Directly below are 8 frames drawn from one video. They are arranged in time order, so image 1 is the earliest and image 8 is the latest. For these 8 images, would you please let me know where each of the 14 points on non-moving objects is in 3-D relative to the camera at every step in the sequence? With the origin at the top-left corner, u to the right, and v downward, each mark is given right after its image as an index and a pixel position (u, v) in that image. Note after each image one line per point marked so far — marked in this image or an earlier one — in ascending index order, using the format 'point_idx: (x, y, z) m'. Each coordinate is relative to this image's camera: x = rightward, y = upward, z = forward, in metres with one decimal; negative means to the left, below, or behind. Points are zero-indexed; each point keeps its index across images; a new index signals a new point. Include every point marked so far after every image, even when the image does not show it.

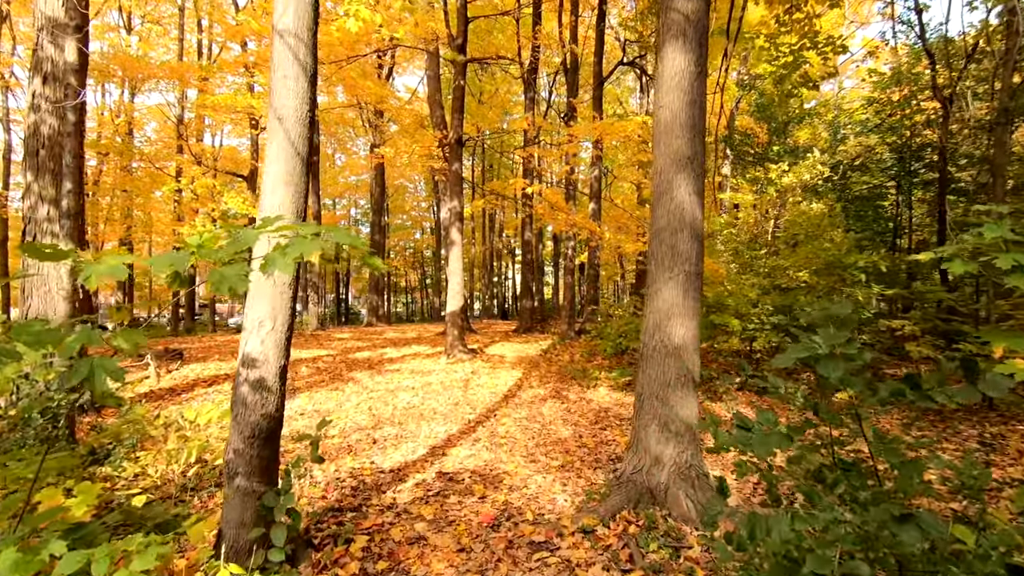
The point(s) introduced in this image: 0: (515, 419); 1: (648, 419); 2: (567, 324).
0: (0.0, -1.7, +6.1) m
1: (+1.0, -1.0, +3.4) m
2: (+1.5, -1.0, +12.9) m
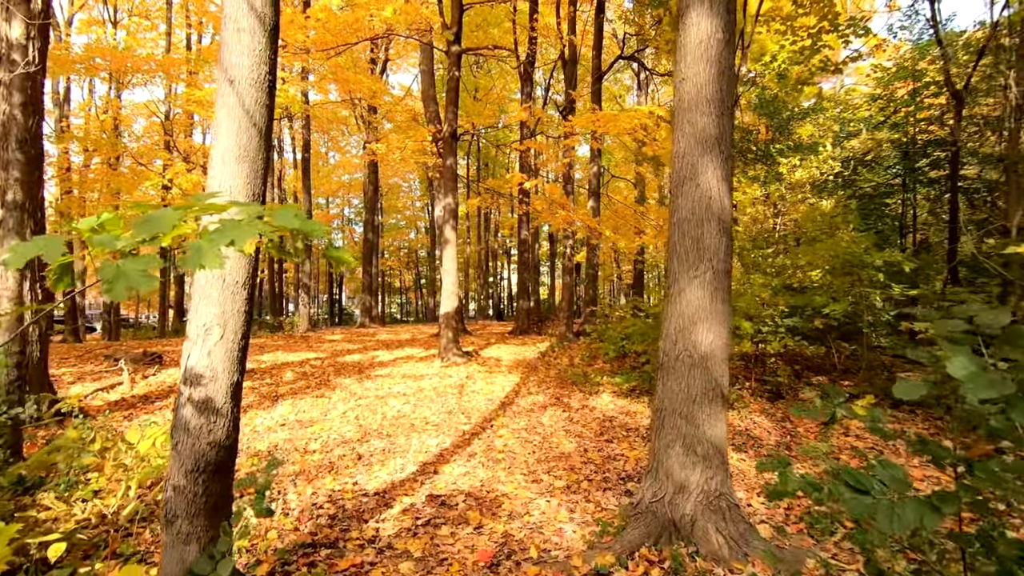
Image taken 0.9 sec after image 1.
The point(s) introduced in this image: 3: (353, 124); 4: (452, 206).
0: (0.0, -1.7, +5.6) m
1: (+1.0, -1.0, +2.9) m
2: (+1.4, -1.0, +12.5) m
3: (-6.5, +6.8, +19.2) m
4: (-1.4, +1.9, +10.7) m
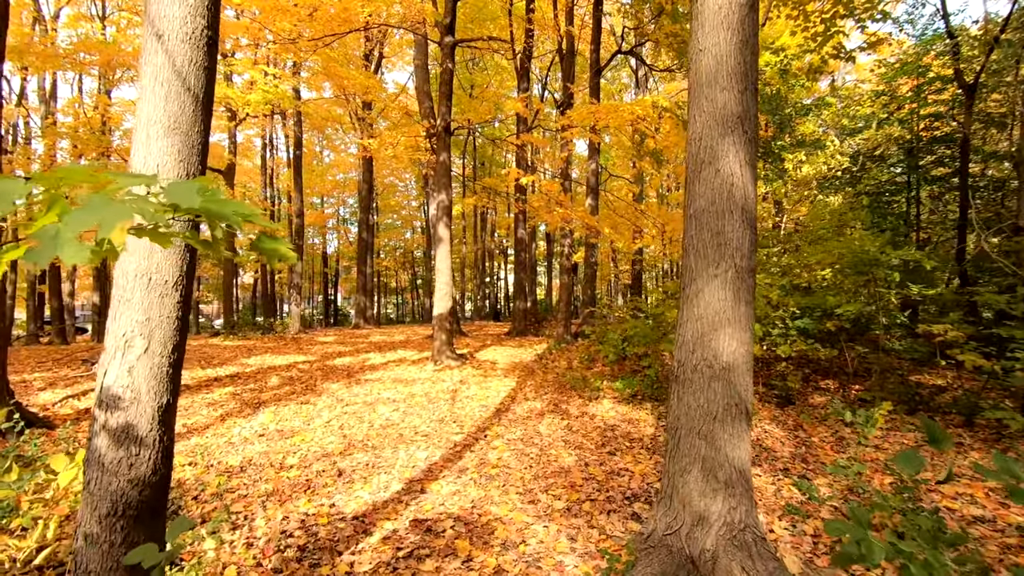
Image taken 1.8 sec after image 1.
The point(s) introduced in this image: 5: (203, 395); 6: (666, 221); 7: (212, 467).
0: (0.0, -1.7, +5.2) m
1: (+0.9, -1.0, +2.5) m
2: (+1.3, -1.0, +12.1) m
3: (-6.7, +6.8, +18.8) m
4: (-1.5, +1.9, +10.3) m
5: (-5.0, -1.7, +7.5) m
6: (+3.6, +1.6, +10.9) m
7: (-2.8, -1.7, +4.3) m
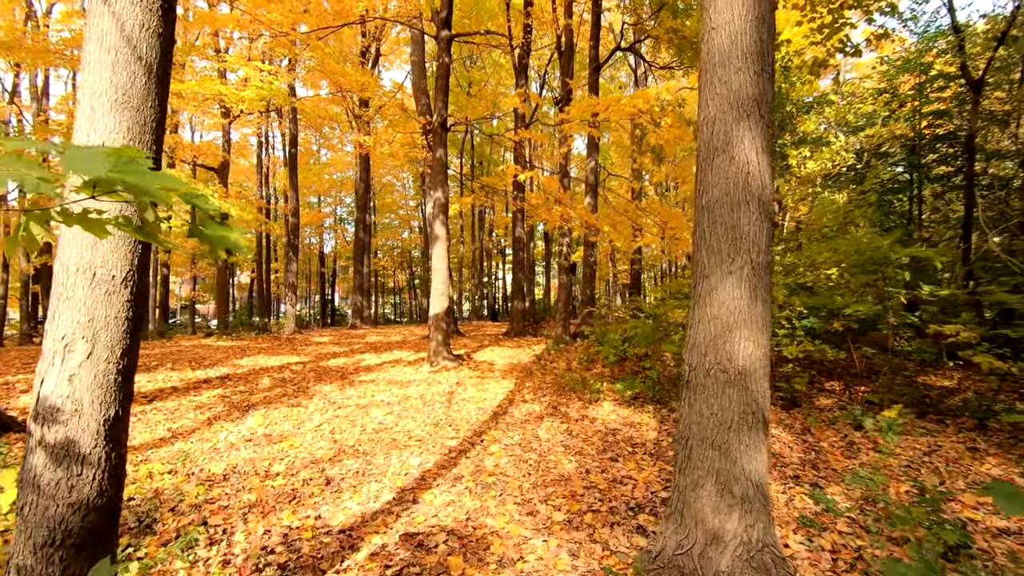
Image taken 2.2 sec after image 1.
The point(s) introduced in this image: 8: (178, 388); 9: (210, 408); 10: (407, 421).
0: (-0.1, -1.7, +5.0) m
1: (+0.9, -1.0, +2.3) m
2: (+1.3, -1.0, +11.9) m
3: (-6.8, +6.8, +18.5) m
4: (-1.5, +1.9, +10.1) m
5: (-5.1, -1.7, +7.3) m
6: (+3.6, +1.6, +10.8) m
7: (-2.8, -1.7, +4.1) m
8: (-5.7, -1.7, +7.9) m
9: (-4.4, -1.8, +6.8) m
10: (-1.4, -1.7, +6.1) m
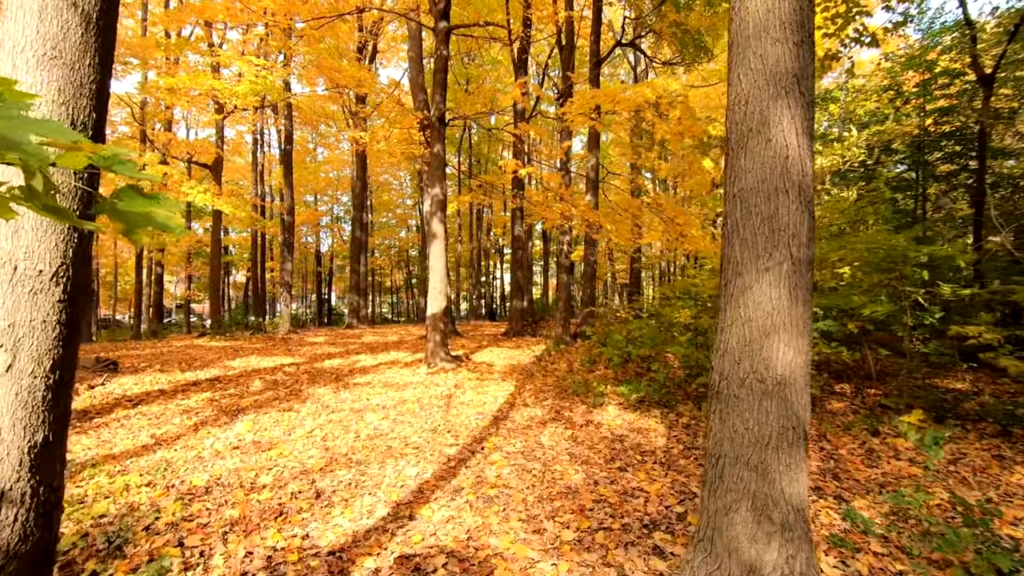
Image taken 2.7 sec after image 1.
0: (-0.1, -1.7, +4.7) m
1: (+1.0, -0.9, +2.1) m
2: (+1.3, -1.0, +11.7) m
3: (-6.8, +6.8, +18.2) m
4: (-1.5, +1.9, +9.8) m
5: (-5.1, -1.7, +7.0) m
6: (+3.6, +1.6, +10.5) m
7: (-2.8, -1.6, +3.8) m
8: (-5.7, -1.7, +7.6) m
9: (-4.4, -1.8, +6.5) m
10: (-1.4, -1.7, +5.8) m
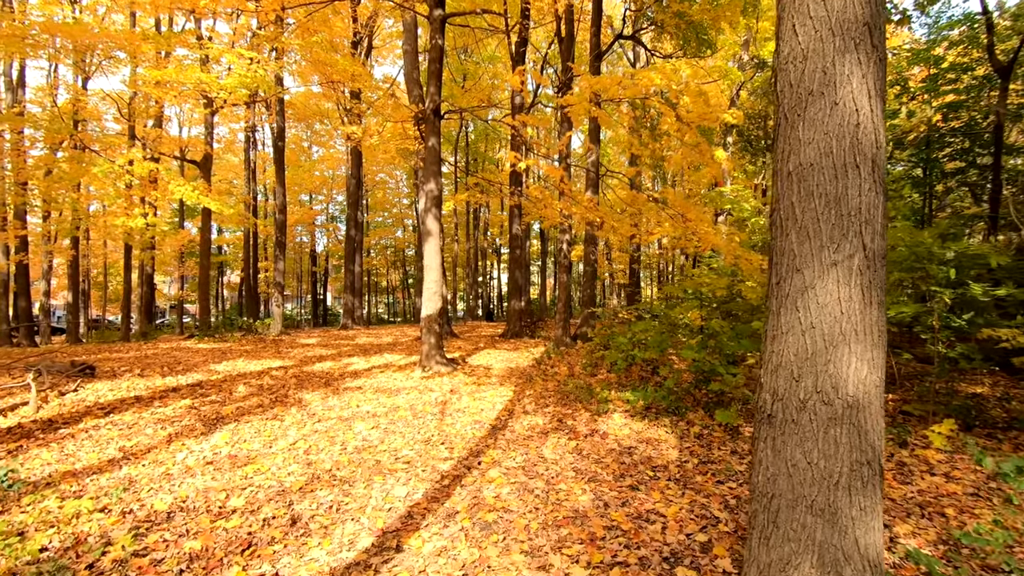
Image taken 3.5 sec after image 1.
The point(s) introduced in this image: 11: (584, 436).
0: (-0.1, -1.7, +4.3) m
1: (+1.0, -0.9, +1.7) m
2: (+1.2, -1.0, +11.3) m
3: (-6.9, +6.8, +17.8) m
4: (-1.5, +1.9, +9.4) m
5: (-5.1, -1.7, +6.6) m
6: (+3.5, +1.6, +10.1) m
7: (-2.8, -1.6, +3.4) m
8: (-5.7, -1.7, +7.1) m
9: (-4.4, -1.8, +6.1) m
10: (-1.4, -1.7, +5.4) m
11: (+0.8, -1.7, +5.4) m
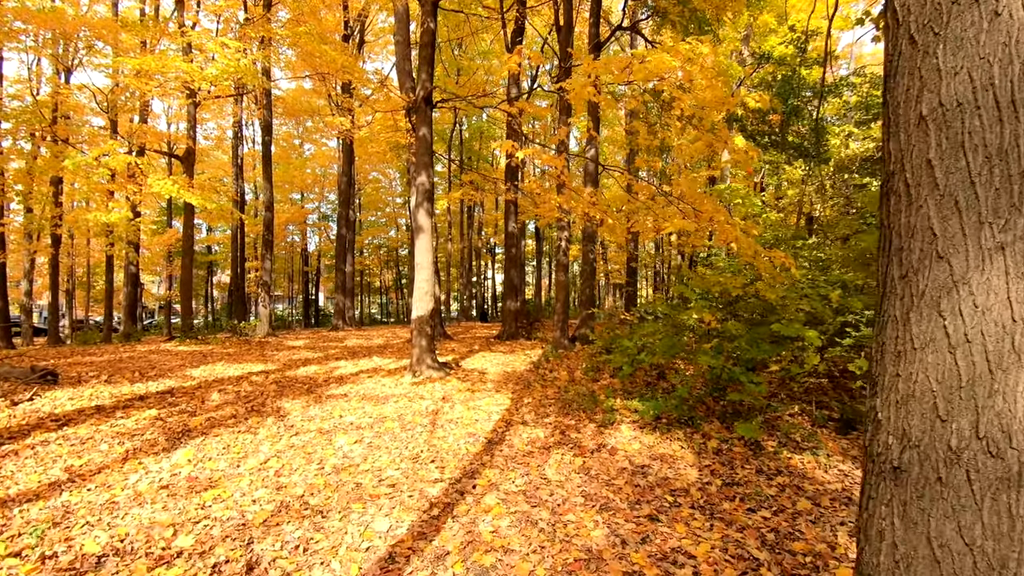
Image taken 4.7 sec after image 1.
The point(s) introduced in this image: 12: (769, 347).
0: (-0.1, -1.7, +3.8) m
1: (+1.0, -0.9, +1.1) m
2: (+1.1, -1.0, +10.7) m
3: (-7.1, +6.8, +17.1) m
4: (-1.6, +1.9, +8.9) m
5: (-5.1, -1.7, +6.0) m
6: (+3.5, +1.6, +9.6) m
7: (-2.8, -1.6, +2.8) m
8: (-5.7, -1.7, +6.5) m
9: (-4.5, -1.7, +5.5) m
10: (-1.4, -1.7, +4.8) m
11: (+0.8, -1.7, +4.8) m
12: (+3.0, -0.7, +5.4) m
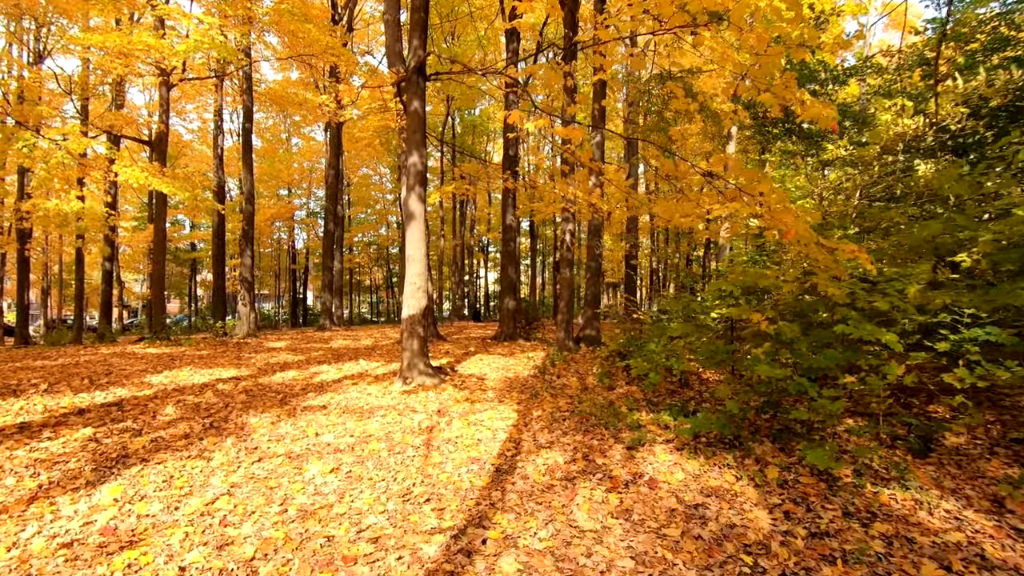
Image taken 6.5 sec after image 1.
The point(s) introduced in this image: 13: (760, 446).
0: (+0.1, -1.6, +2.8) m
1: (+1.2, -0.9, +0.2) m
2: (+1.1, -0.9, +9.8) m
3: (-7.2, +6.9, +16.0) m
4: (-1.5, +2.0, +7.8) m
5: (-5.0, -1.6, +4.9) m
6: (+3.5, +1.7, +8.7) m
7: (-2.6, -1.6, +1.8) m
8: (-5.6, -1.6, +5.4) m
9: (-4.3, -1.7, +4.4) m
10: (-1.3, -1.7, +3.8) m
11: (+0.9, -1.6, +3.9) m
12: (+3.1, -0.6, +4.5) m
13: (+2.4, -1.5, +4.5) m
